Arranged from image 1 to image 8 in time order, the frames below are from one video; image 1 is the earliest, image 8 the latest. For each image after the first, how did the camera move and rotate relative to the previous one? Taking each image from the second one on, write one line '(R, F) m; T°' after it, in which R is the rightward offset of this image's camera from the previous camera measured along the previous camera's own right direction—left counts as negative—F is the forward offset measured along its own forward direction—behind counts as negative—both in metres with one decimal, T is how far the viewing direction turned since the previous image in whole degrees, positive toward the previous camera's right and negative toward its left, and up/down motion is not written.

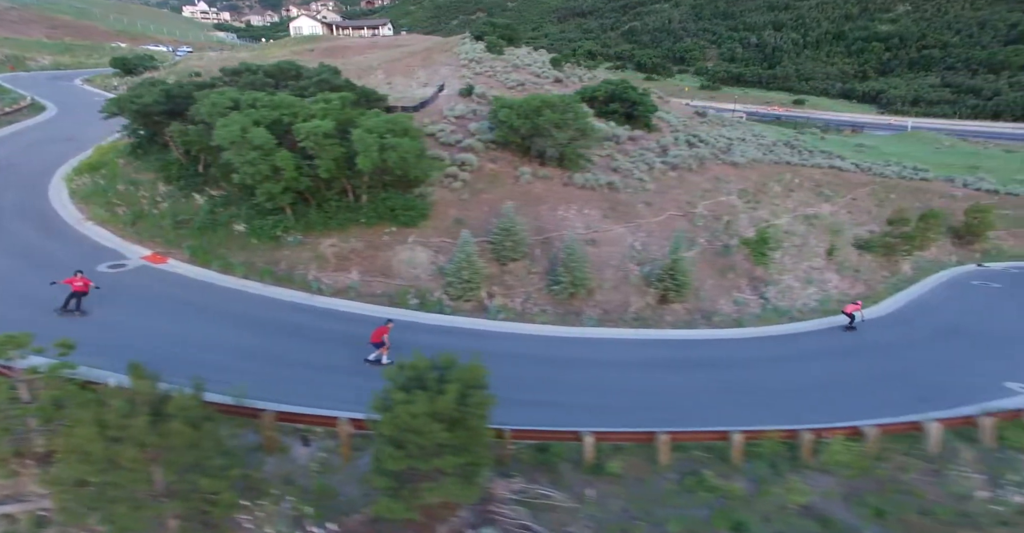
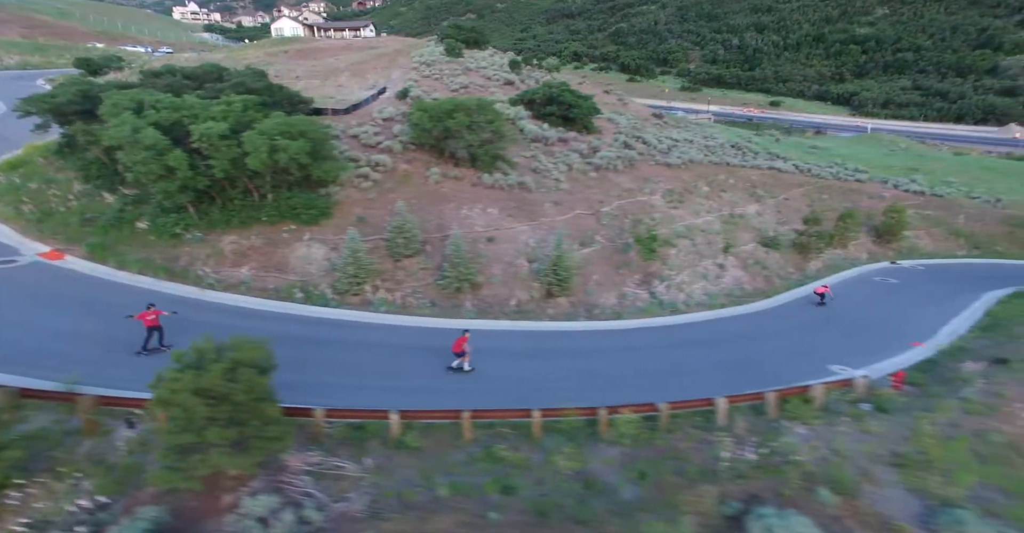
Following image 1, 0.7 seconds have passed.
(+2.6, -0.7) m; +1°
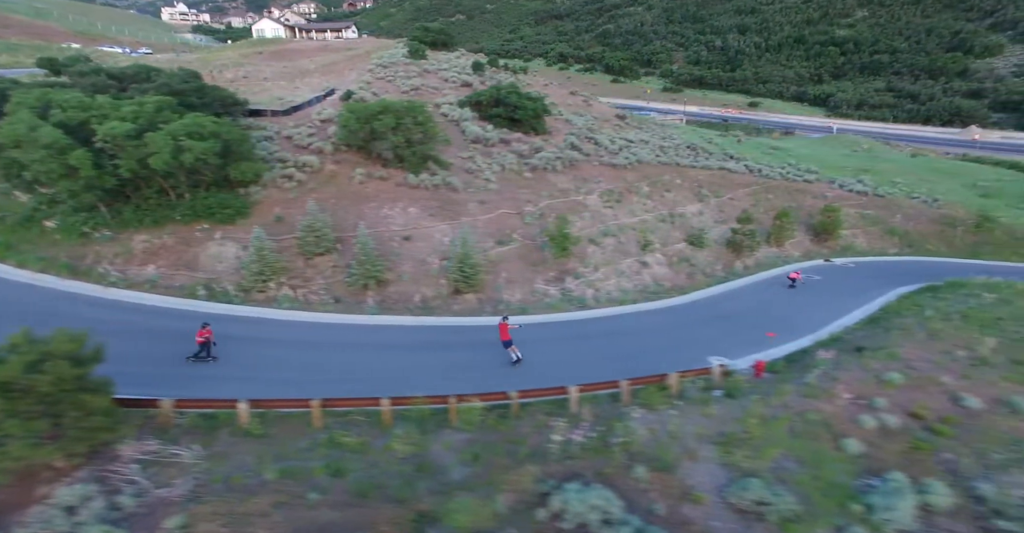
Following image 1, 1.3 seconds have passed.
(+2.3, -0.4) m; +1°
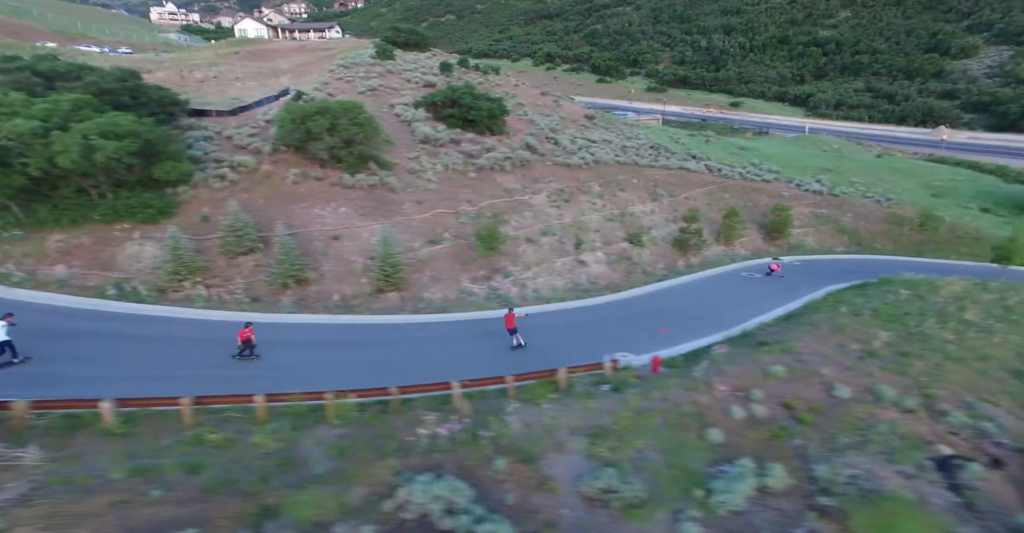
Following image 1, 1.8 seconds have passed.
(+2.0, -0.2) m; +1°
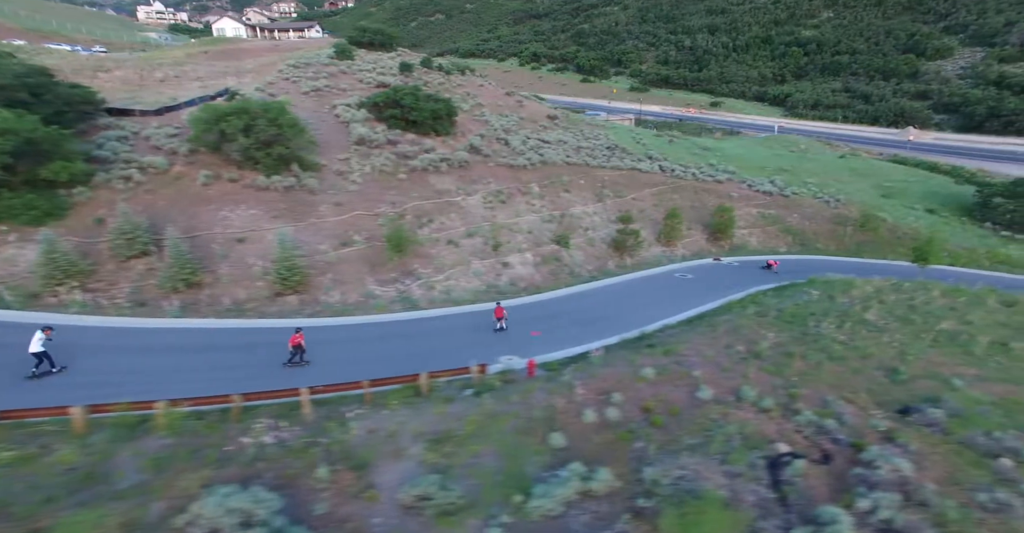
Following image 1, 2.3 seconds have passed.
(+2.5, 0.0) m; +1°
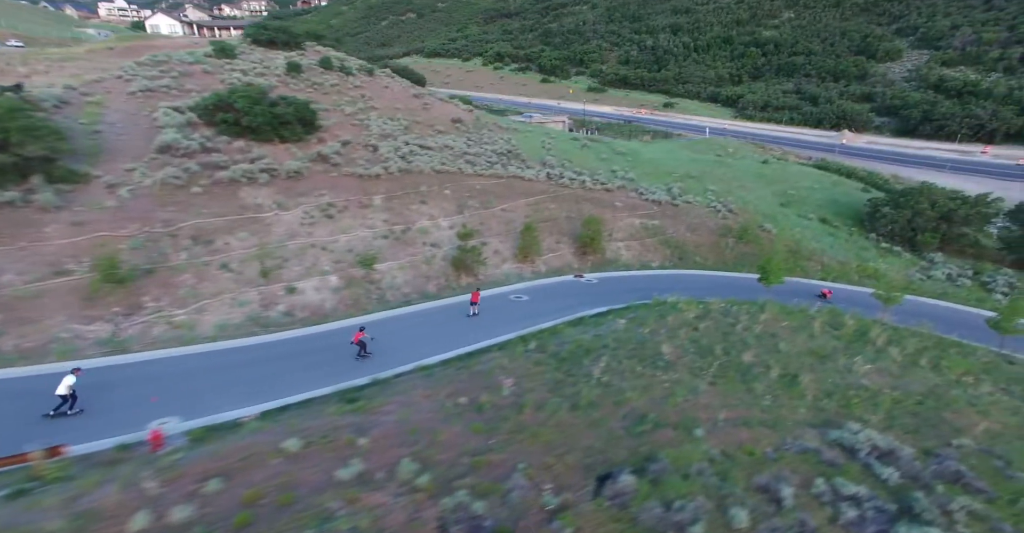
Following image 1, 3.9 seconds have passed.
(+6.4, +1.6) m; +2°
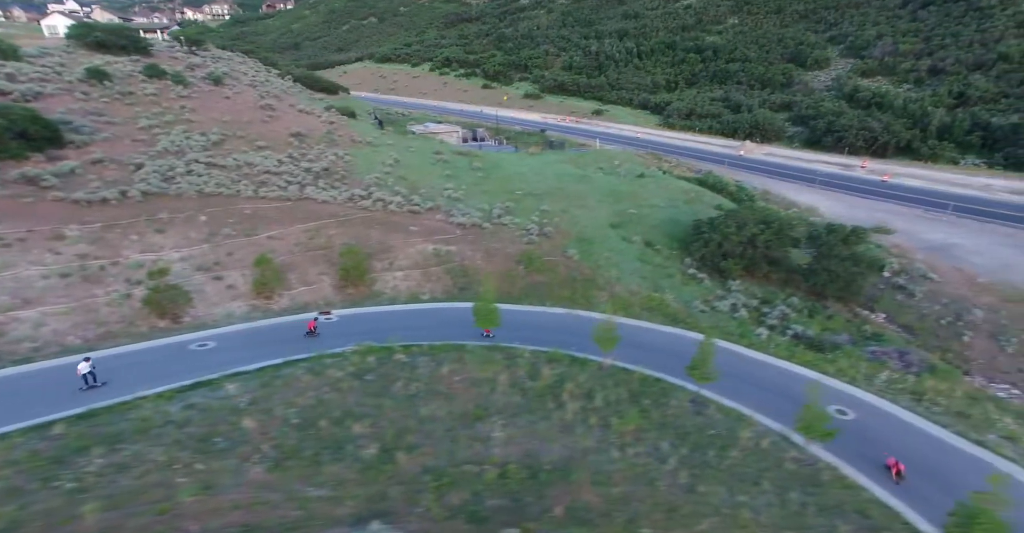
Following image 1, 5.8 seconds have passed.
(+10.2, +1.6) m; +2°
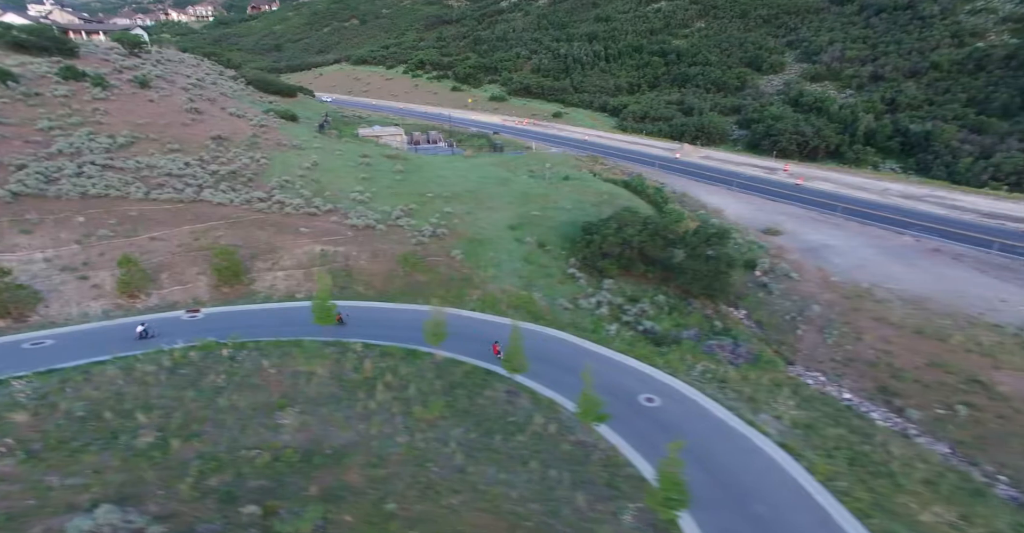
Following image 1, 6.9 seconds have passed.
(+5.5, -1.0) m; +1°
